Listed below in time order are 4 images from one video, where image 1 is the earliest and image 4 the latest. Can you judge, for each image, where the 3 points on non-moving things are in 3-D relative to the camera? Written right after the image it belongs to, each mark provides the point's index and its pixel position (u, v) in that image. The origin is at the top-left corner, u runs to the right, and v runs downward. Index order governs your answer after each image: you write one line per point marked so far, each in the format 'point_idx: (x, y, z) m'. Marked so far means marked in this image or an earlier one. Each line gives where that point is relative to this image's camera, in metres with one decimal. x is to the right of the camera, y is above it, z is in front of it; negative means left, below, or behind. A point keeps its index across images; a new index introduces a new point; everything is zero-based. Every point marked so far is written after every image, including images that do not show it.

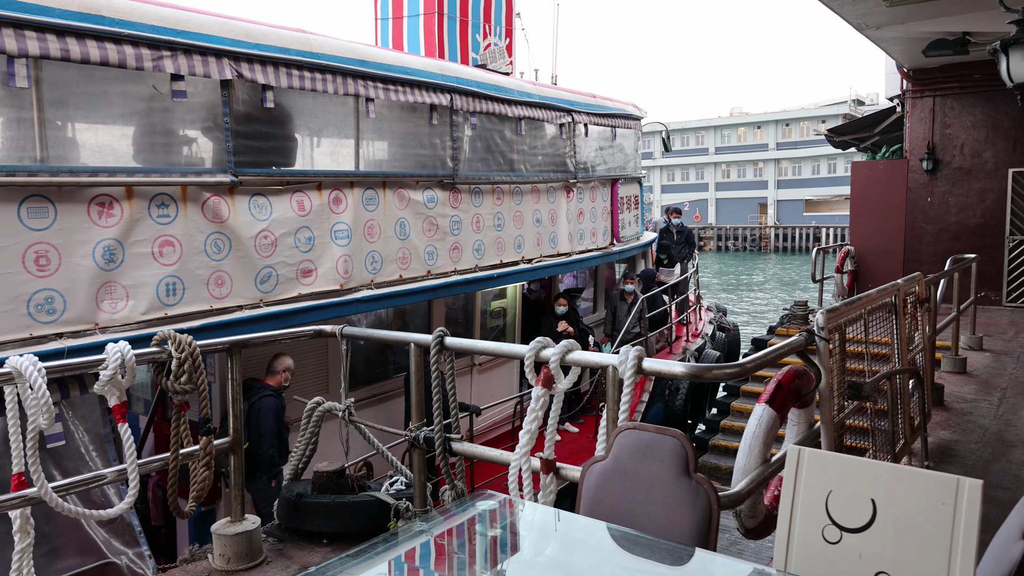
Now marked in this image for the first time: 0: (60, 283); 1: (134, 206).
0: (-2.8, 0.0, +4.7) m
1: (-2.5, +0.5, +5.0) m
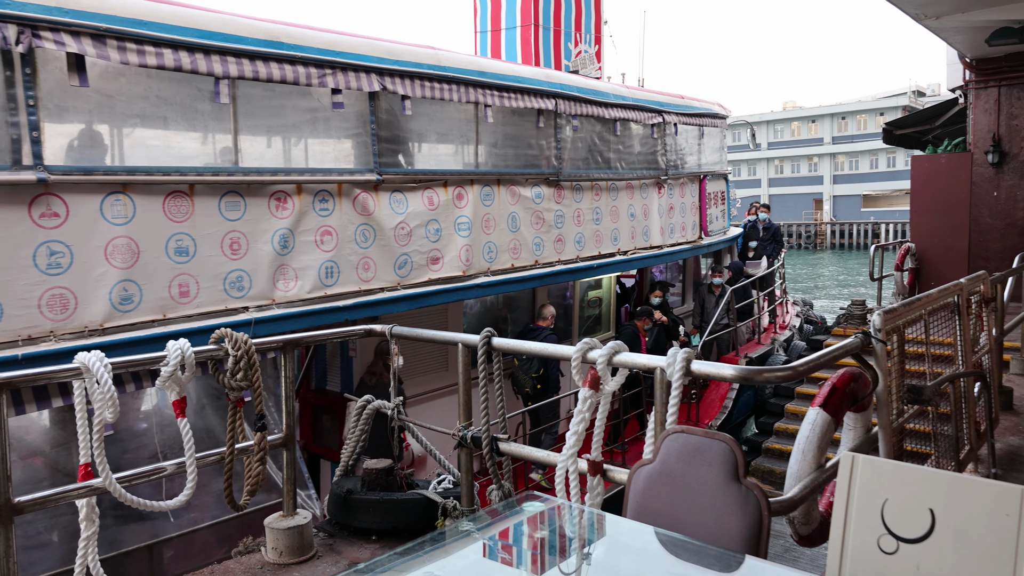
0: (-1.9, +0.2, +5.6) m
1: (-1.6, +0.7, +5.9) m
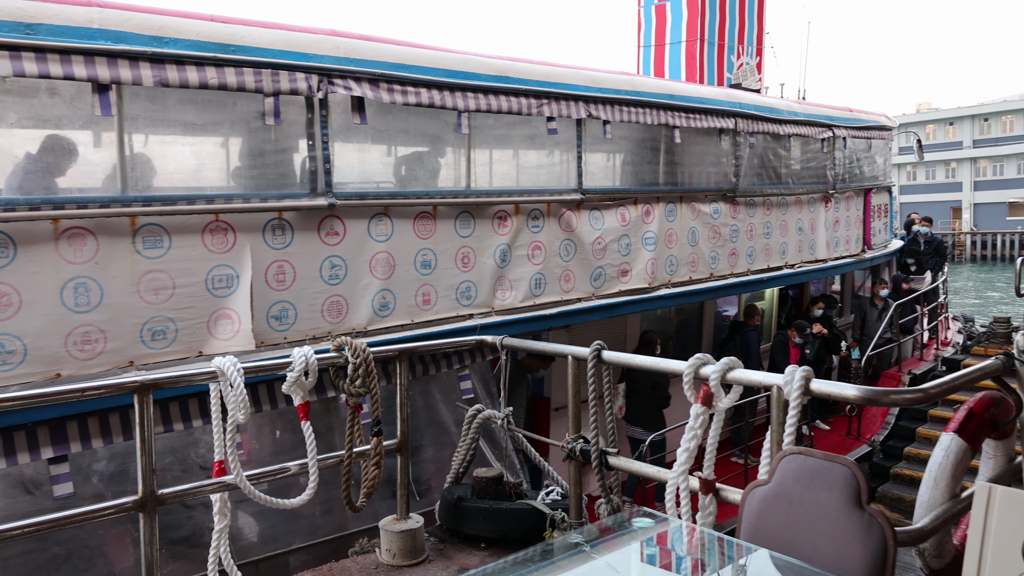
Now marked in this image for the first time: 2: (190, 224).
0: (-0.3, +0.1, +6.3) m
1: (+0.1, +0.6, +6.5) m
2: (-2.0, +0.4, +4.8) m
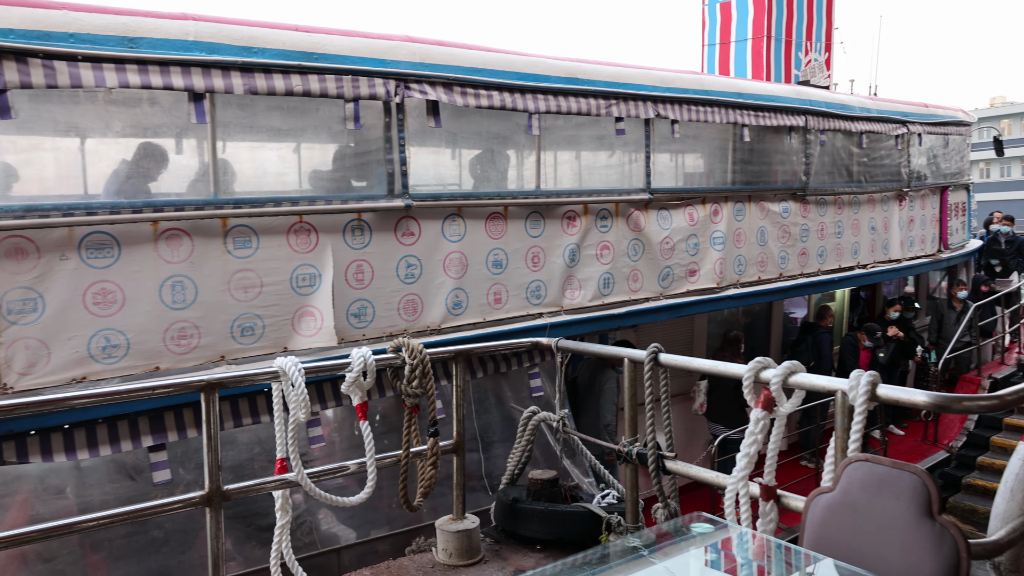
0: (+0.3, +0.1, +6.4) m
1: (+0.6, +0.6, +6.6) m
2: (-1.5, +0.4, +5.0) m
